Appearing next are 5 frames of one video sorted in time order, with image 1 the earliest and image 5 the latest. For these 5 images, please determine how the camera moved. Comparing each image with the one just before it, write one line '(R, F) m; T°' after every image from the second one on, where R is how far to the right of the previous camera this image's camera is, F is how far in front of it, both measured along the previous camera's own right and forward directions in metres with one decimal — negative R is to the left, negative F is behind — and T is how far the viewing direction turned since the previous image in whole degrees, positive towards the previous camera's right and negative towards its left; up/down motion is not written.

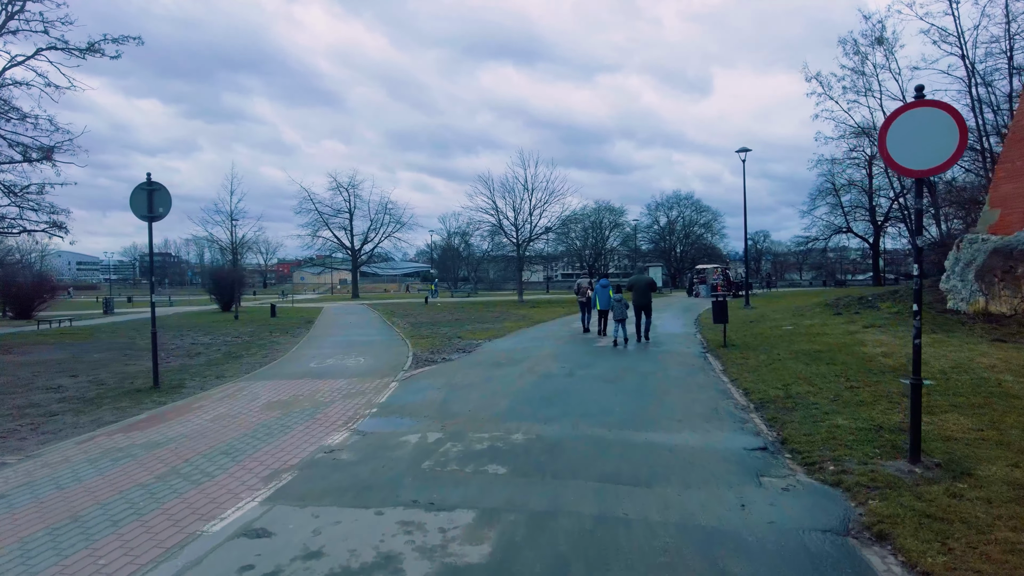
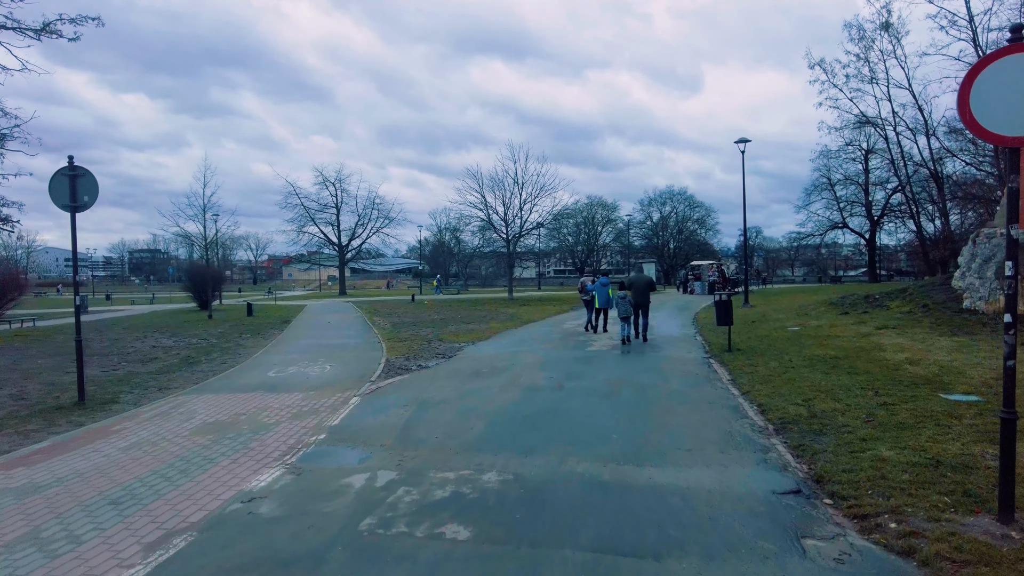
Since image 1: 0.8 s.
(+0.2, +1.3) m; +1°
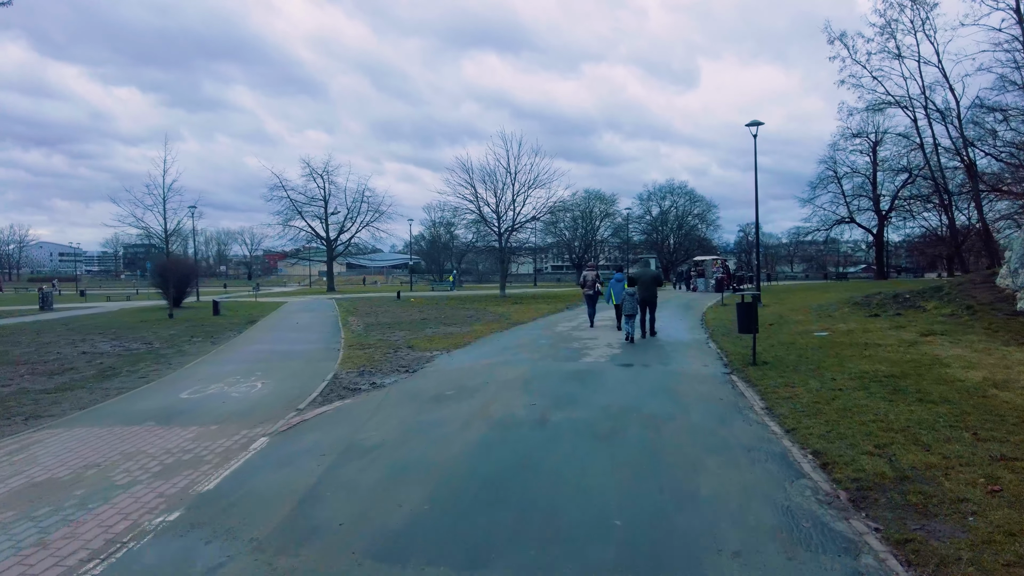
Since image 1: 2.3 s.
(+0.3, +2.3) m; 0°
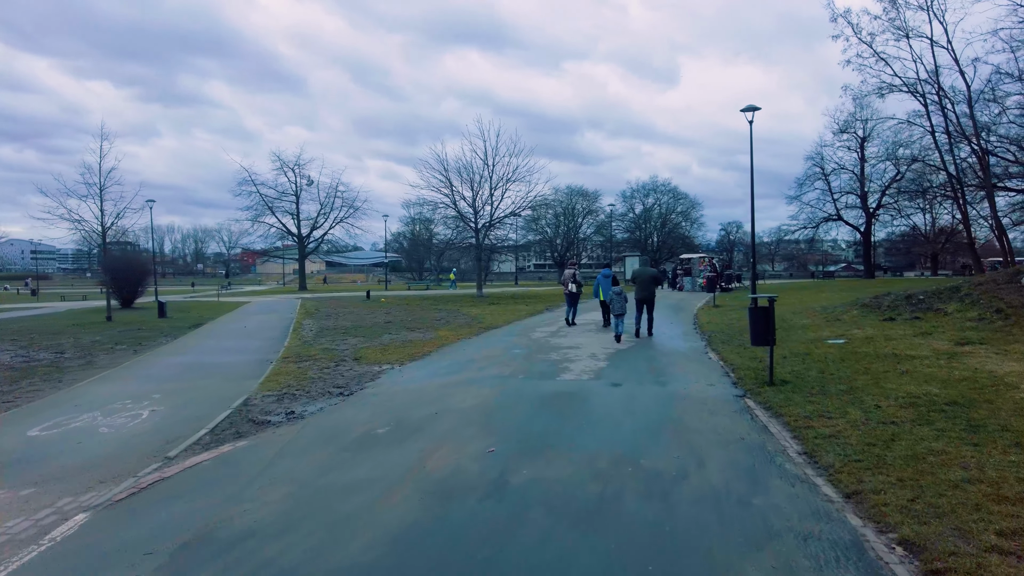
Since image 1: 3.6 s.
(+0.3, +2.1) m; +1°
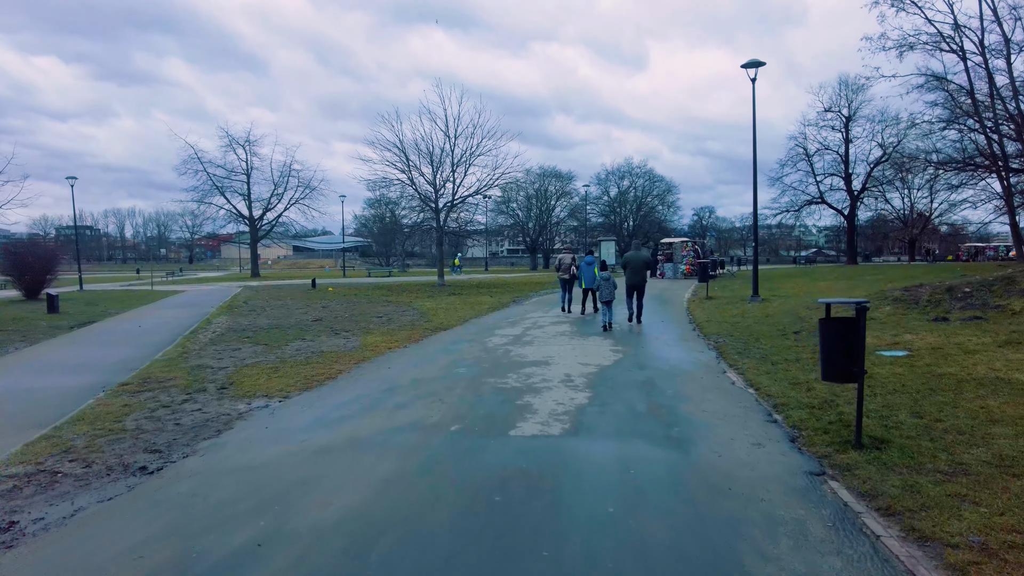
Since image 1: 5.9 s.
(+0.4, +3.4) m; +2°
